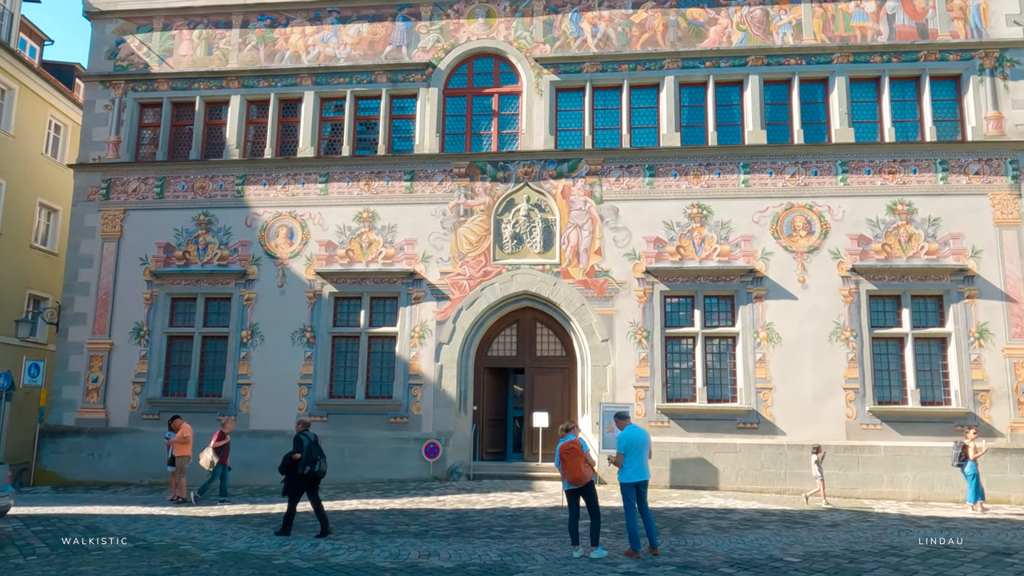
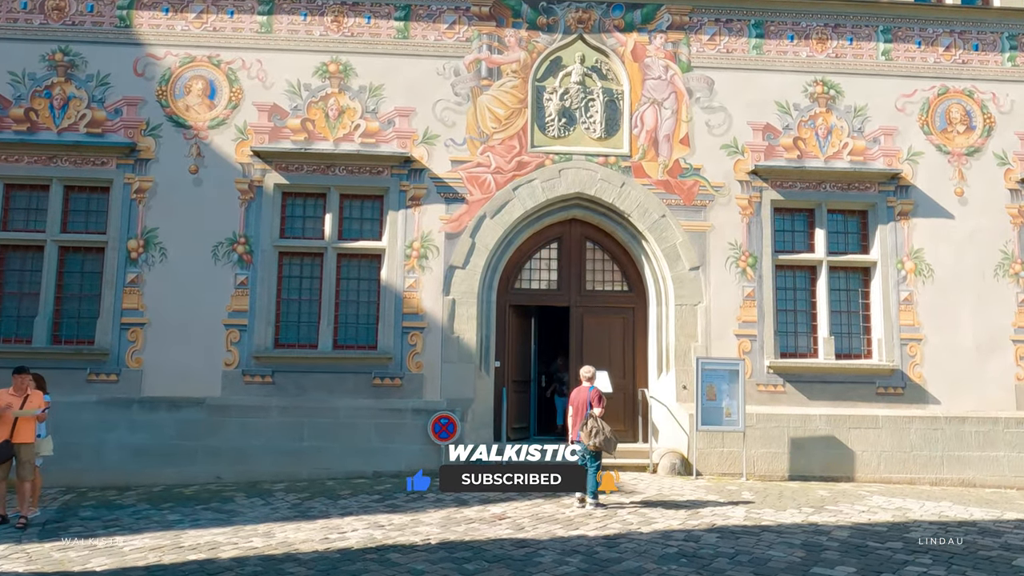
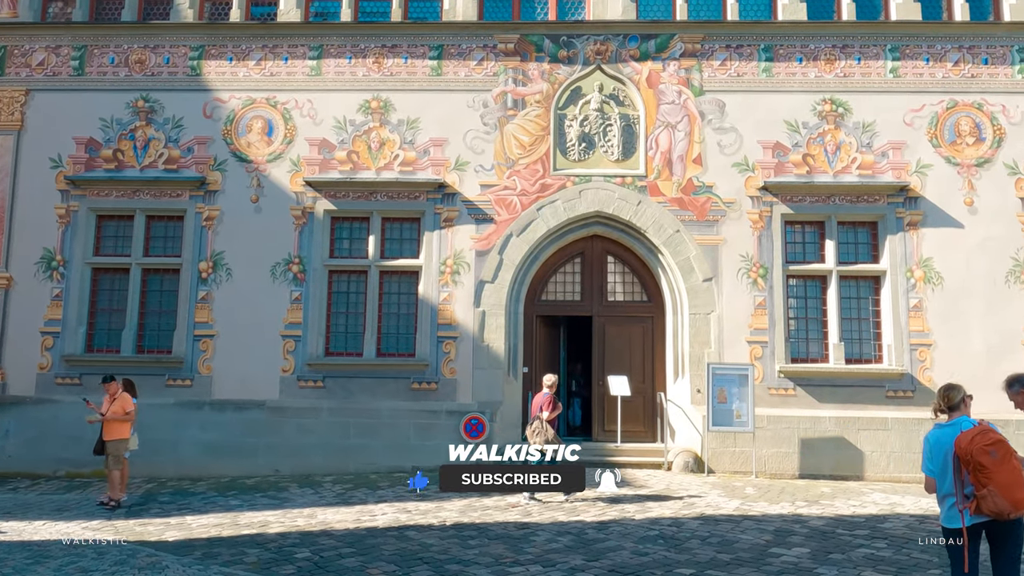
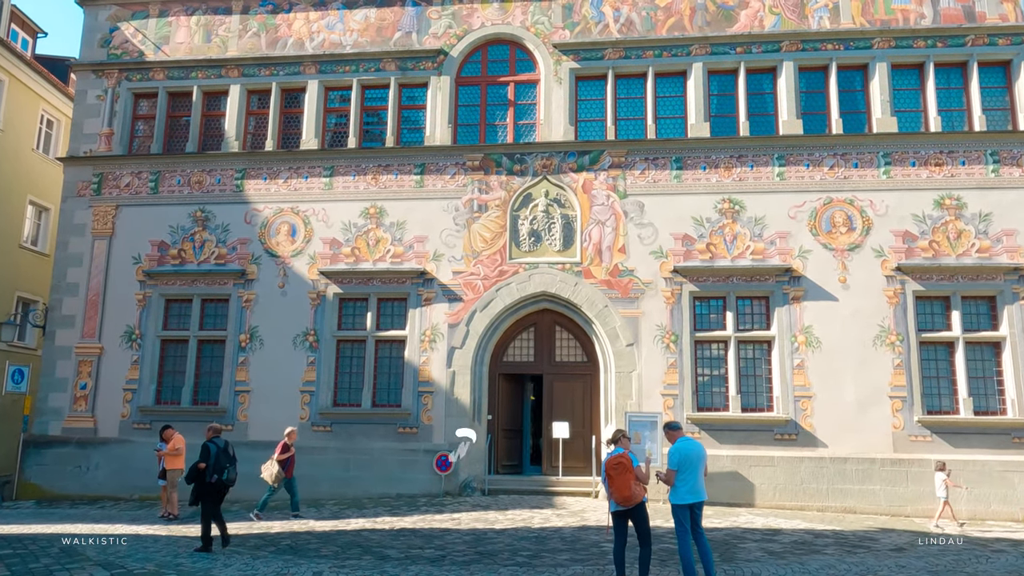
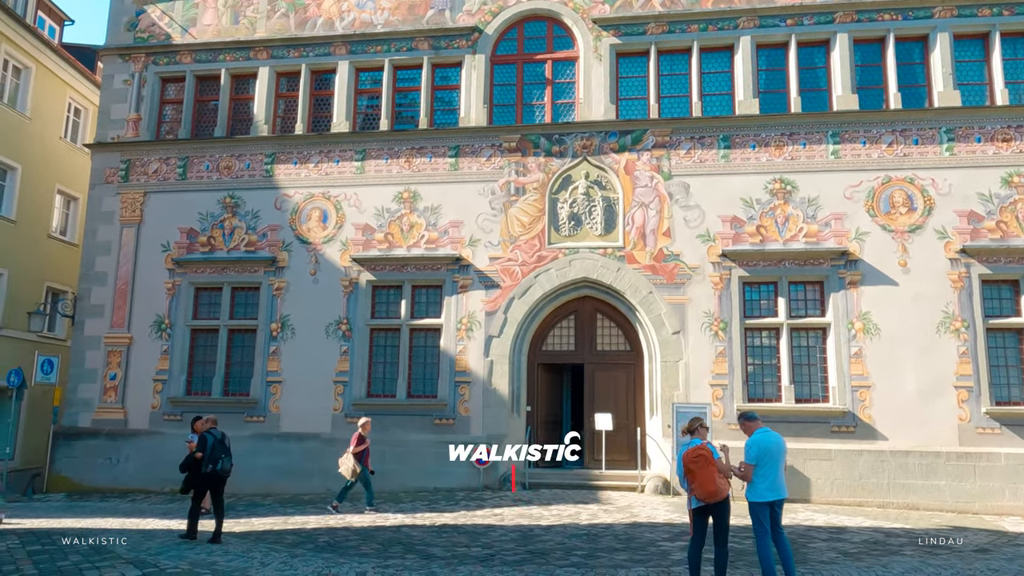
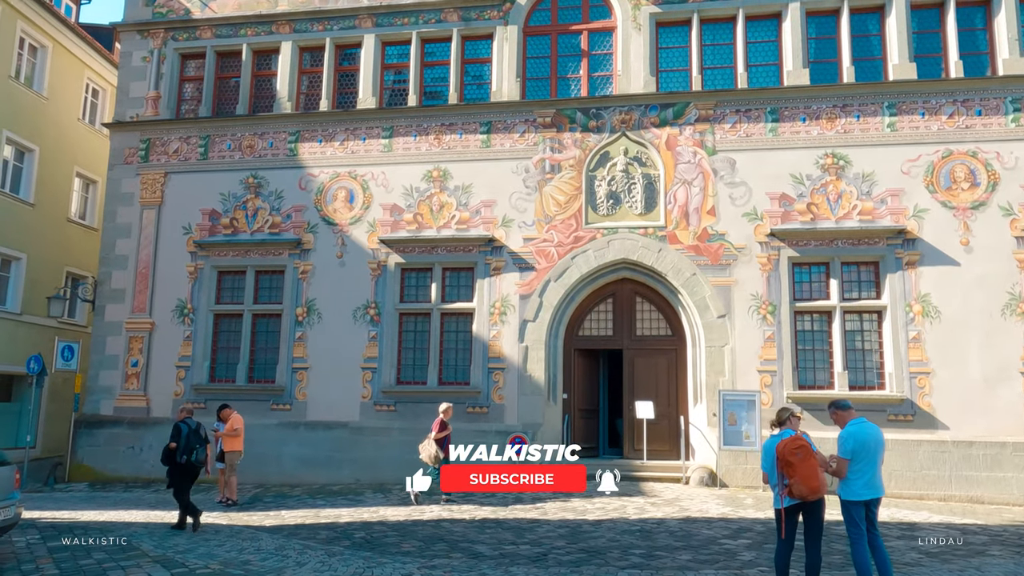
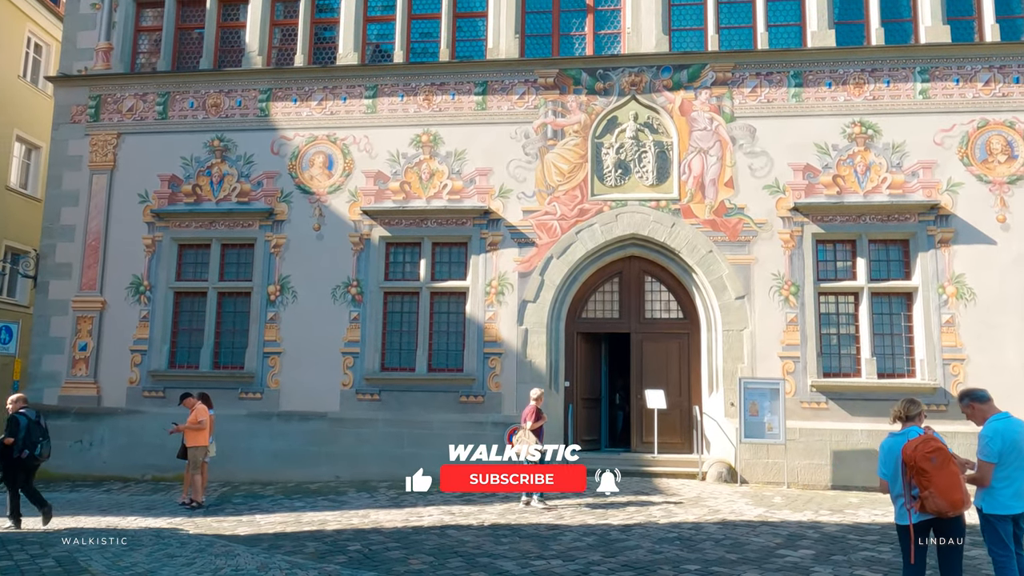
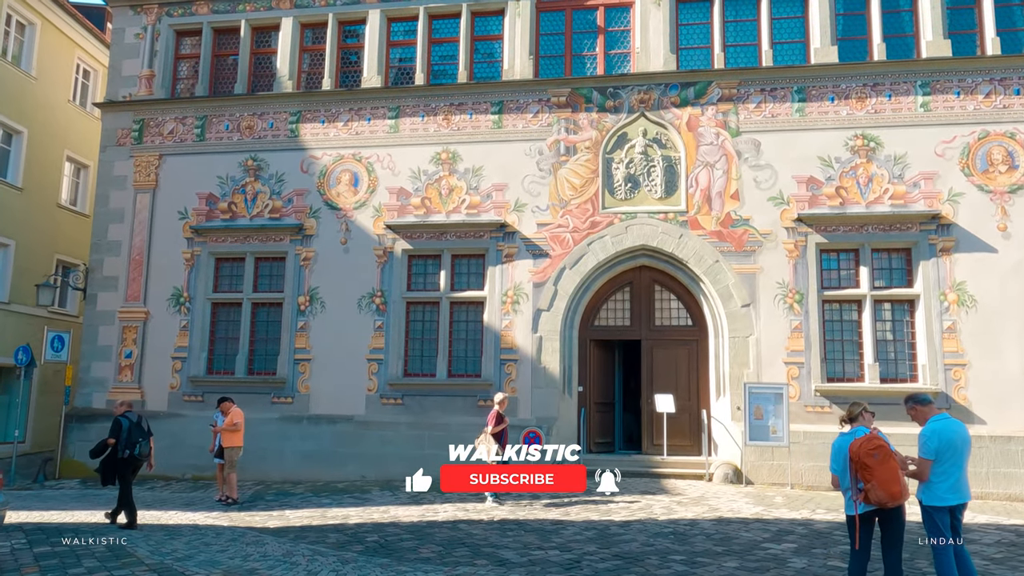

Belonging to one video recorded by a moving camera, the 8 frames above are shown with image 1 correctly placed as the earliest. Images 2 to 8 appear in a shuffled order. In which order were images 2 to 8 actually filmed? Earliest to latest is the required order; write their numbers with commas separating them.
4, 5, 6, 8, 7, 3, 2
